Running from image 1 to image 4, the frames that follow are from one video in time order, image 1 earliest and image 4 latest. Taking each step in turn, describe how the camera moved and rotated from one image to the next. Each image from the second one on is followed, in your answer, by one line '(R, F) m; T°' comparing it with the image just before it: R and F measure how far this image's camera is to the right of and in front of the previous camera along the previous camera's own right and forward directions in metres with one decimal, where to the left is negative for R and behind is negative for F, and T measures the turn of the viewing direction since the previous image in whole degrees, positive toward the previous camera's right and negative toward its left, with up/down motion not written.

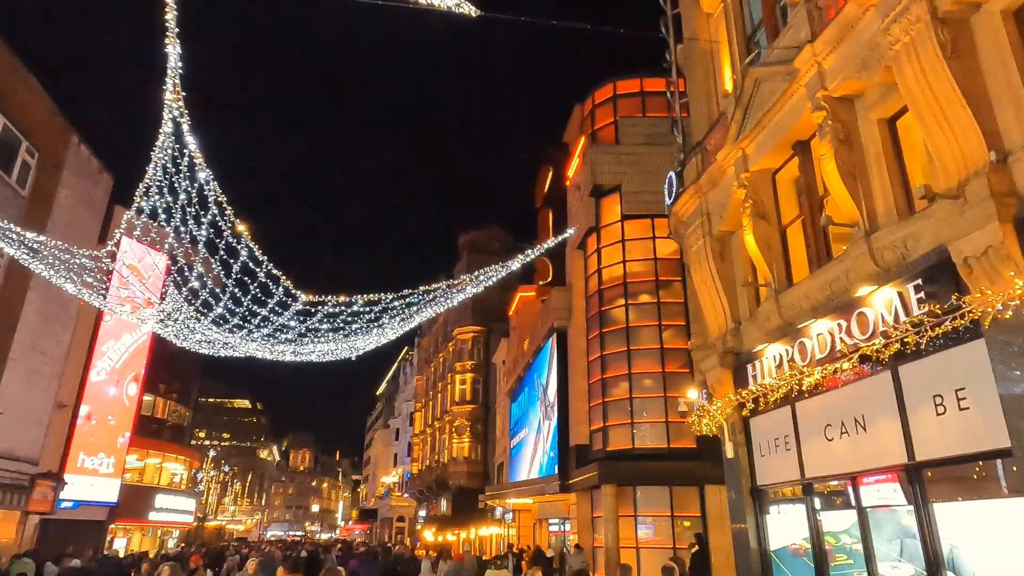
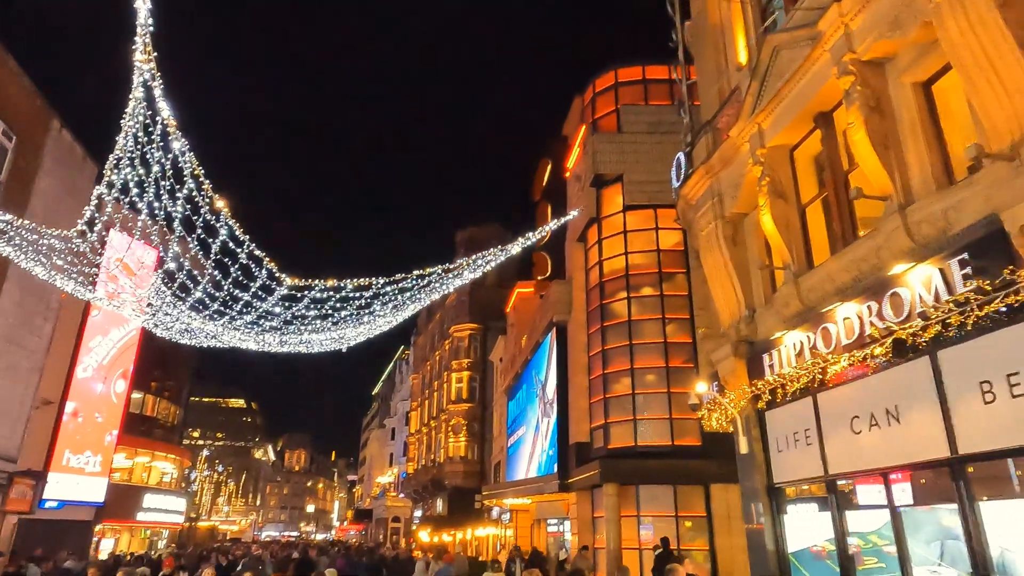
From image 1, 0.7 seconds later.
(-0.1, +0.7) m; 0°
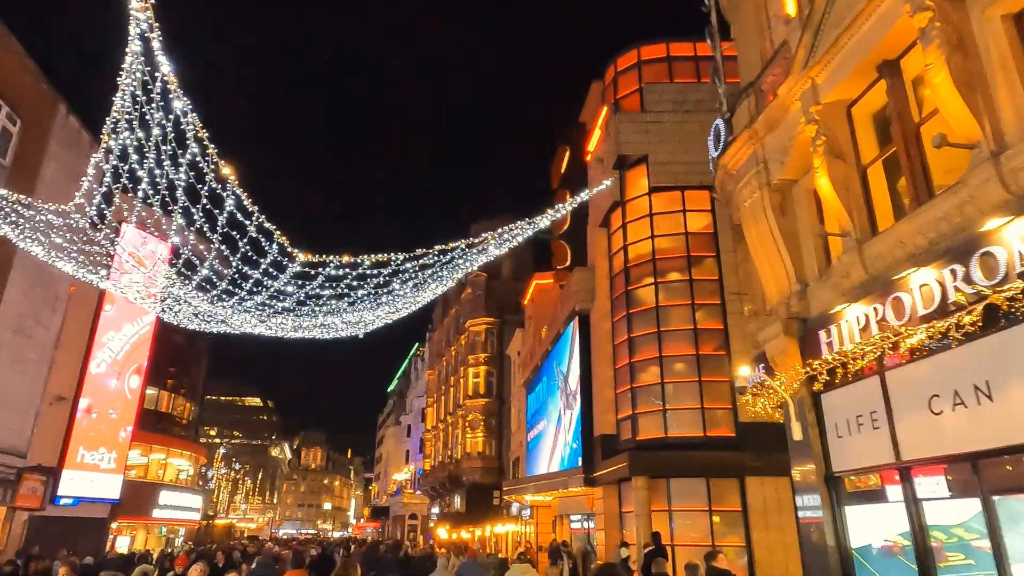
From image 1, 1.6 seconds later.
(-0.3, +0.8) m; -1°
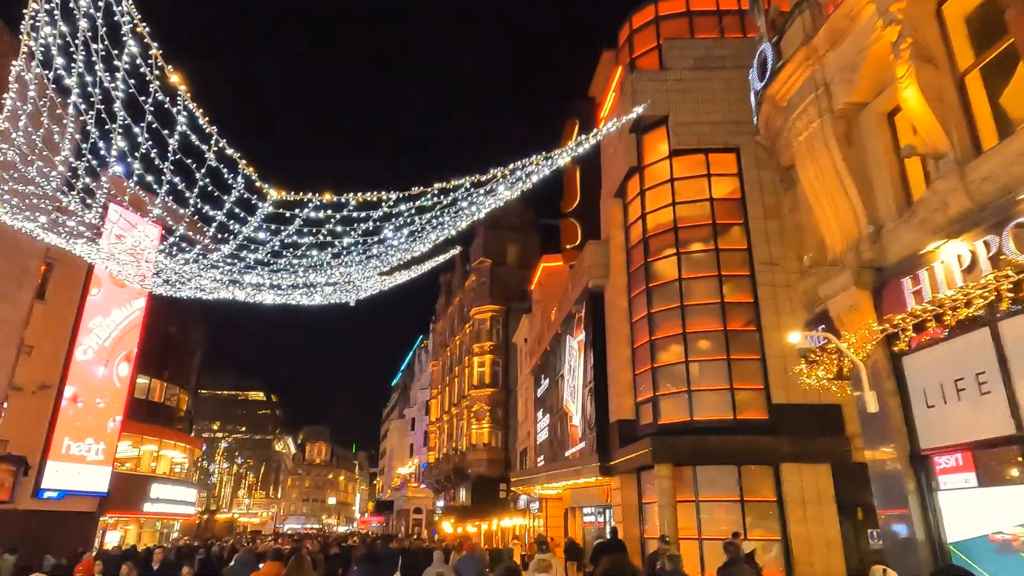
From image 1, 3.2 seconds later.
(-0.1, +1.6) m; 0°
